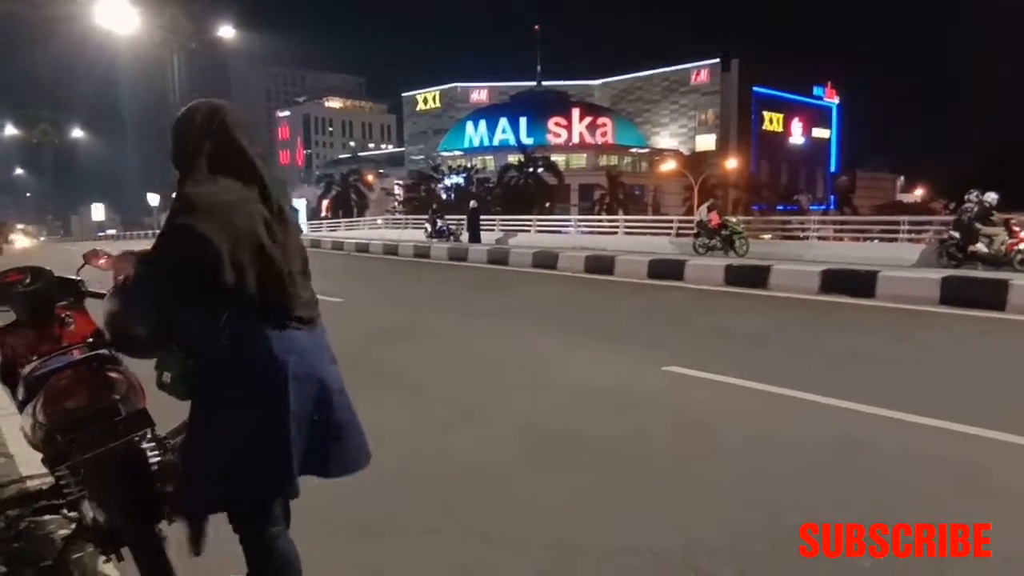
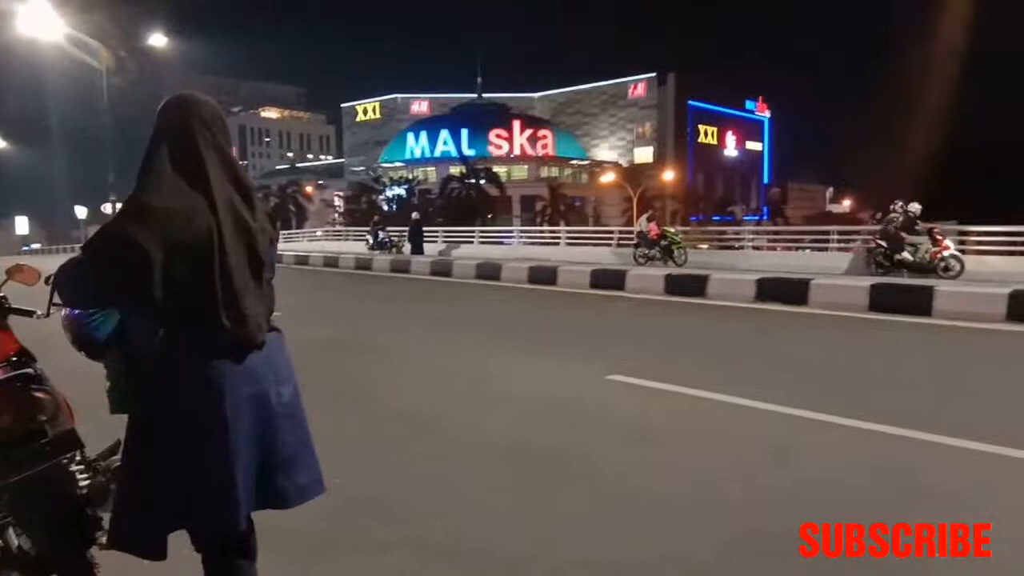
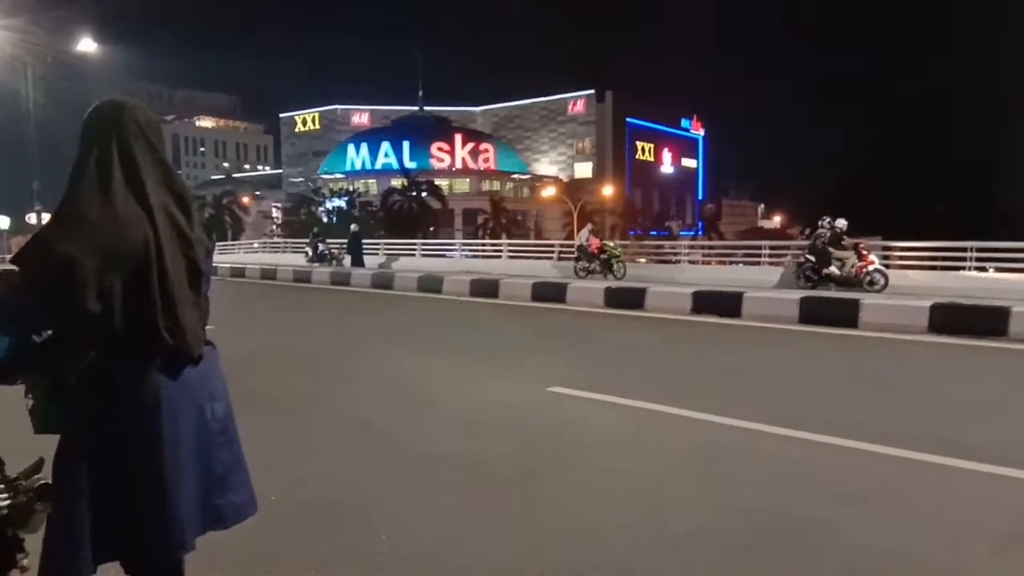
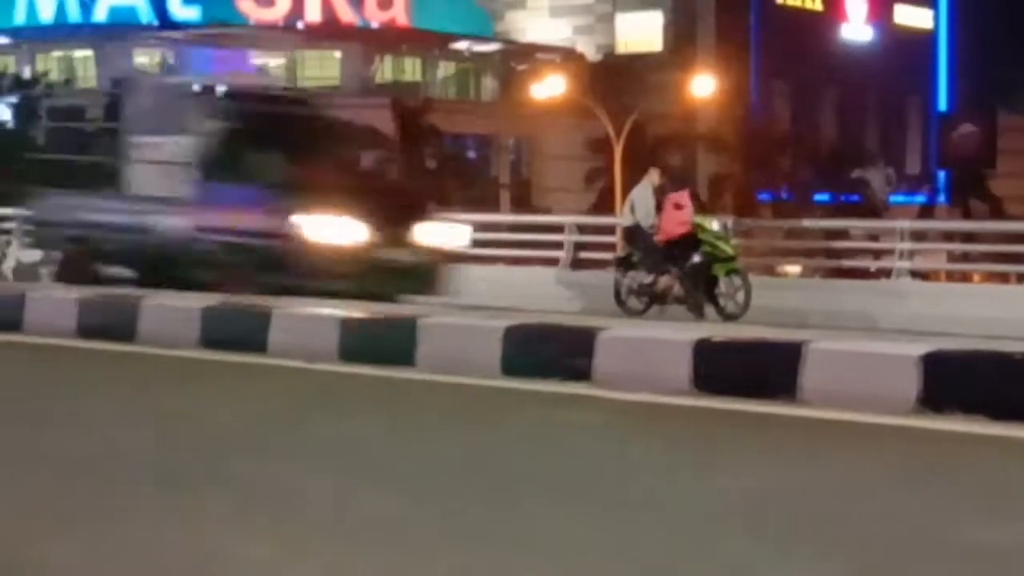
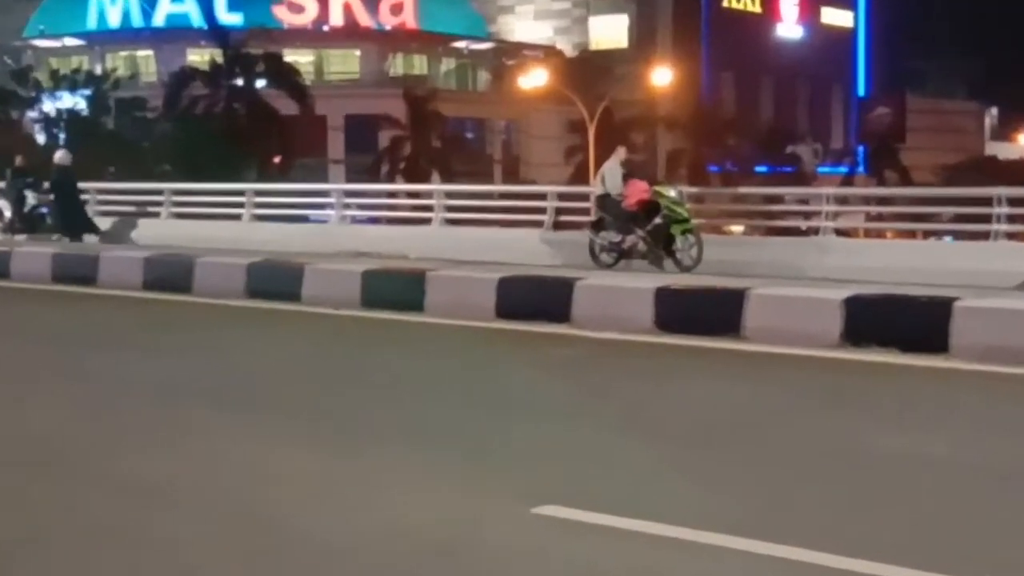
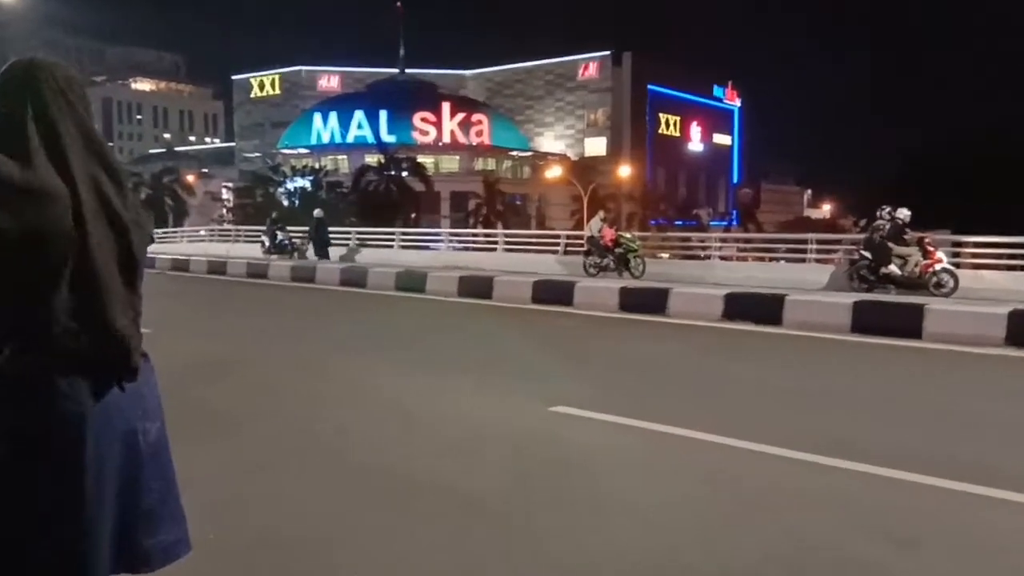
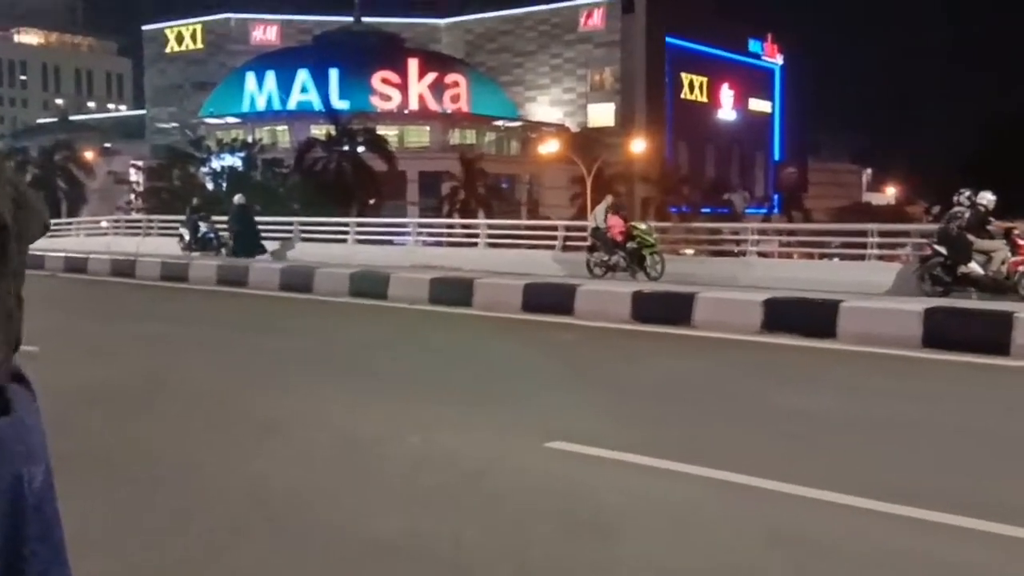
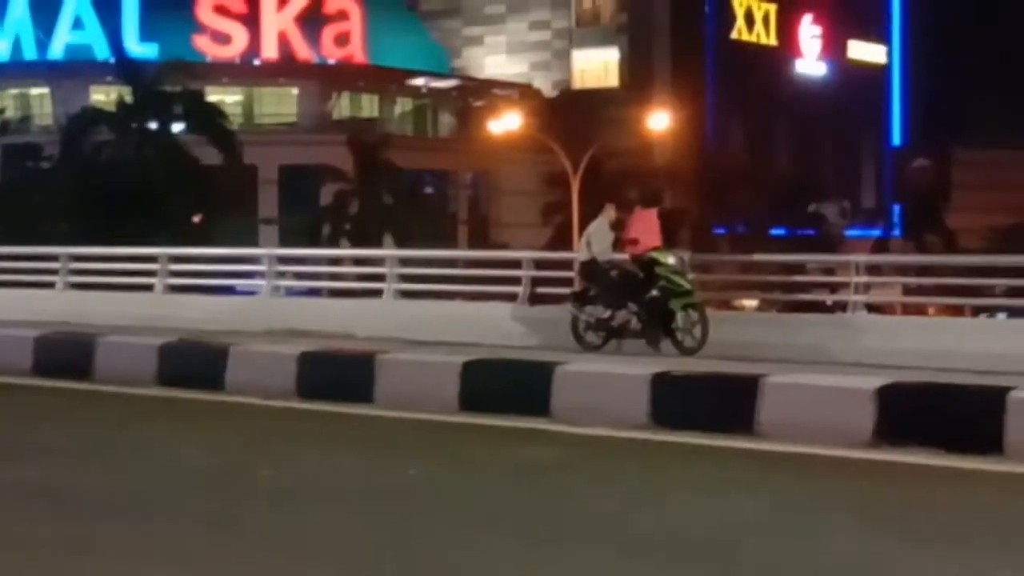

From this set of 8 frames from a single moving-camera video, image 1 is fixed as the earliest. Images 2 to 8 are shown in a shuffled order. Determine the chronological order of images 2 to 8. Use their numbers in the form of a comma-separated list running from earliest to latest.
2, 3, 6, 7, 5, 4, 8
